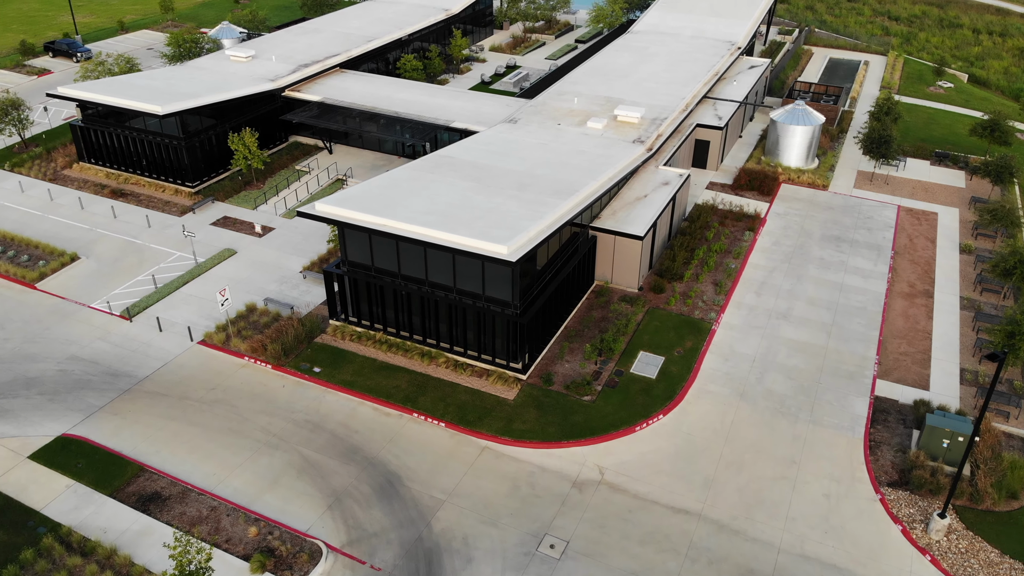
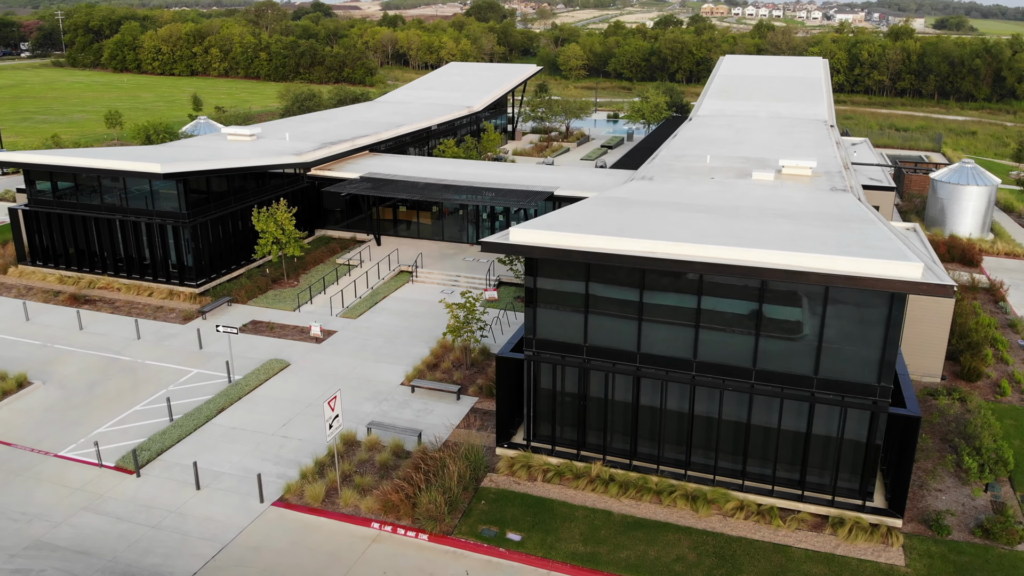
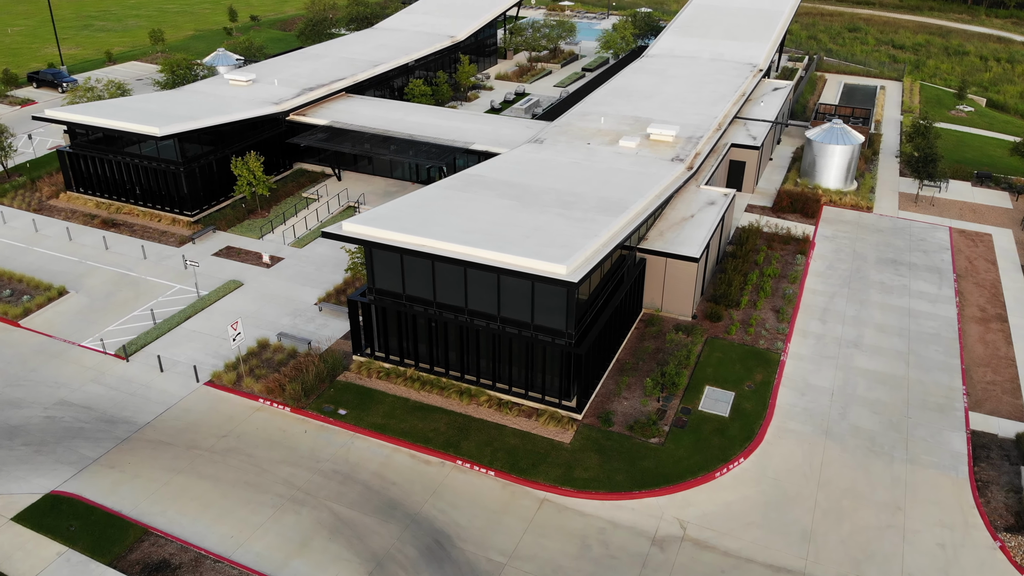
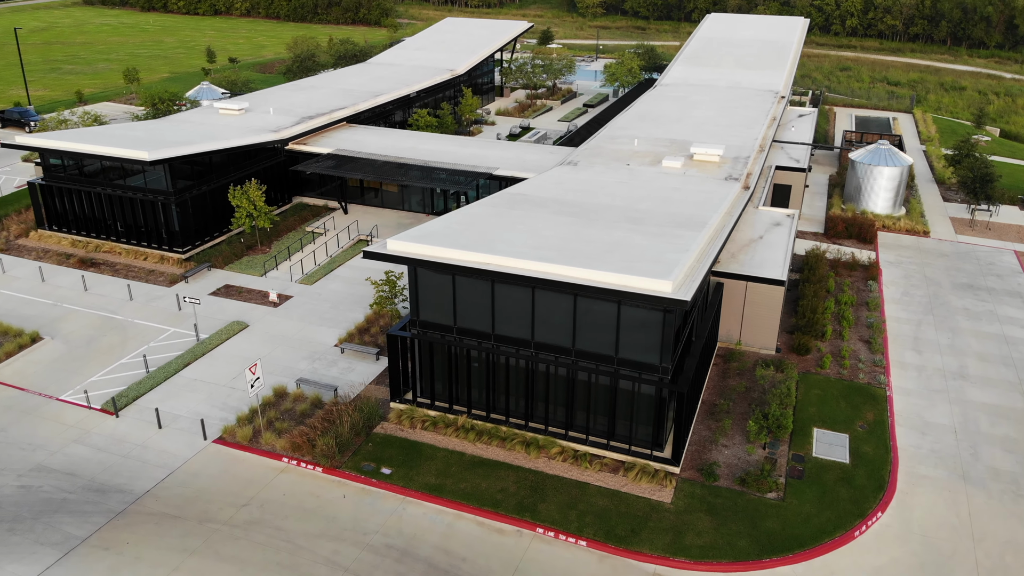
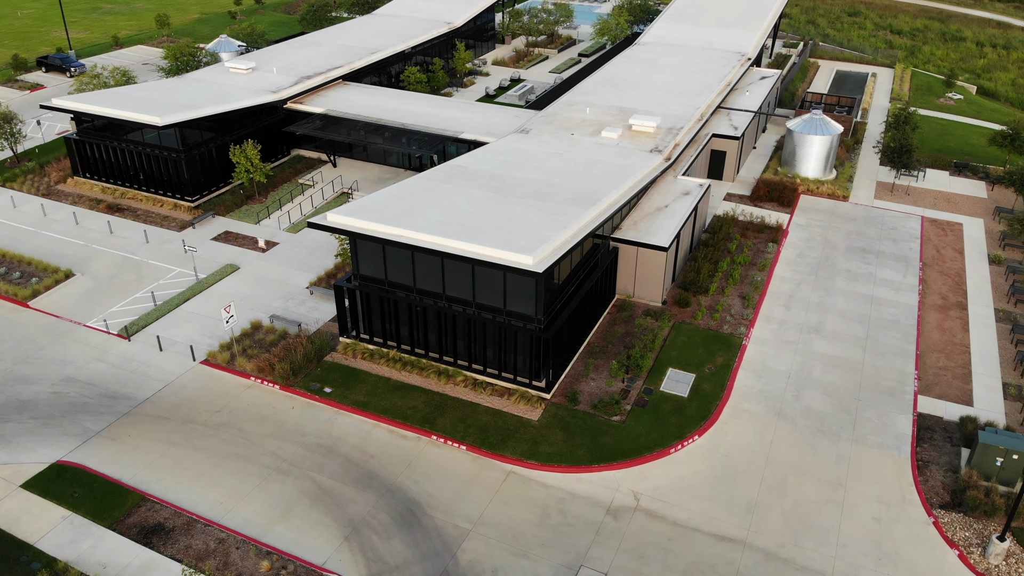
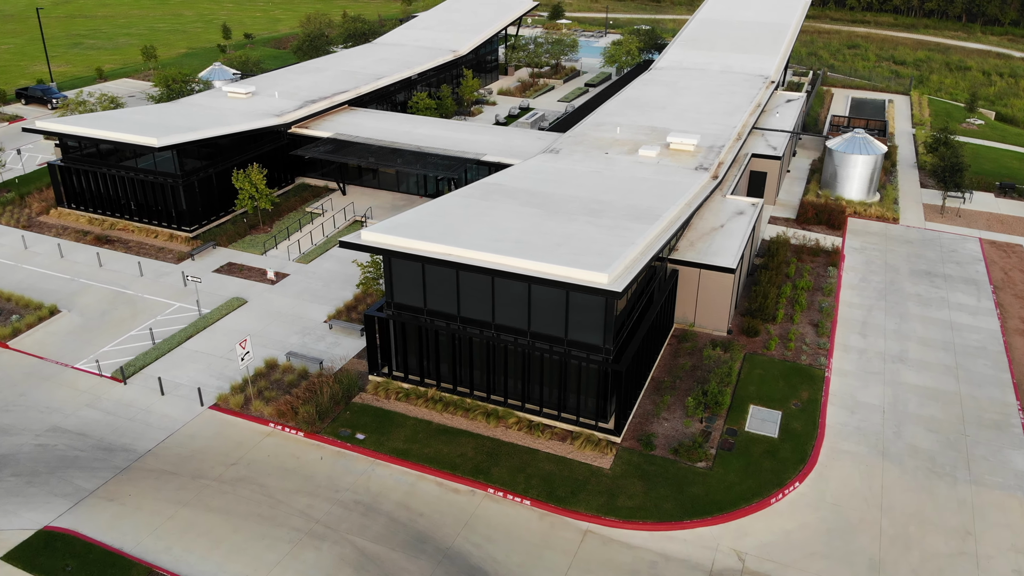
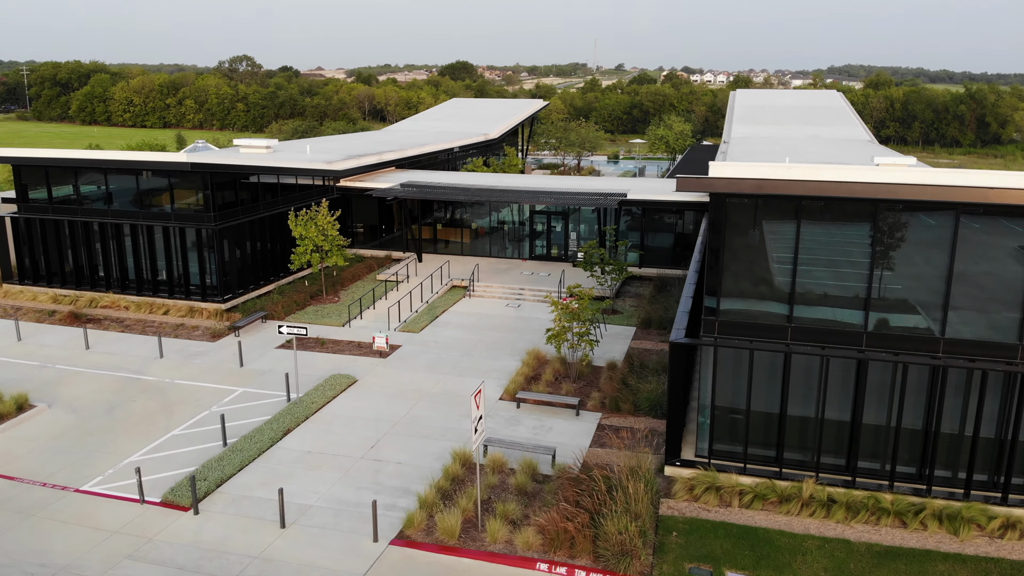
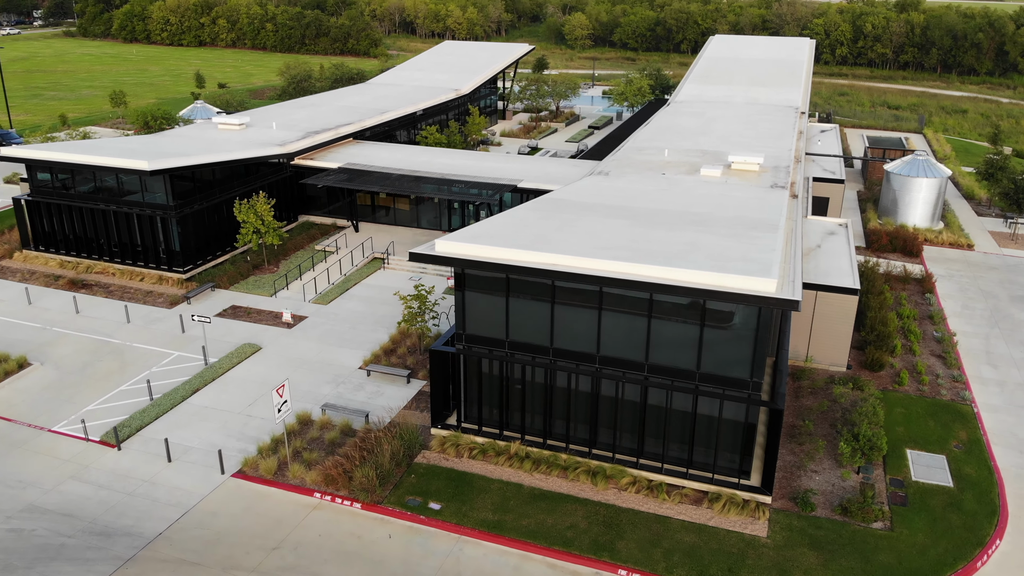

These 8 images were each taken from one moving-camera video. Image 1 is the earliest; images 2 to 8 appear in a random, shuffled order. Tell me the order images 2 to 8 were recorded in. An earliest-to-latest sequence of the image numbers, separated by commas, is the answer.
5, 3, 6, 4, 8, 2, 7
